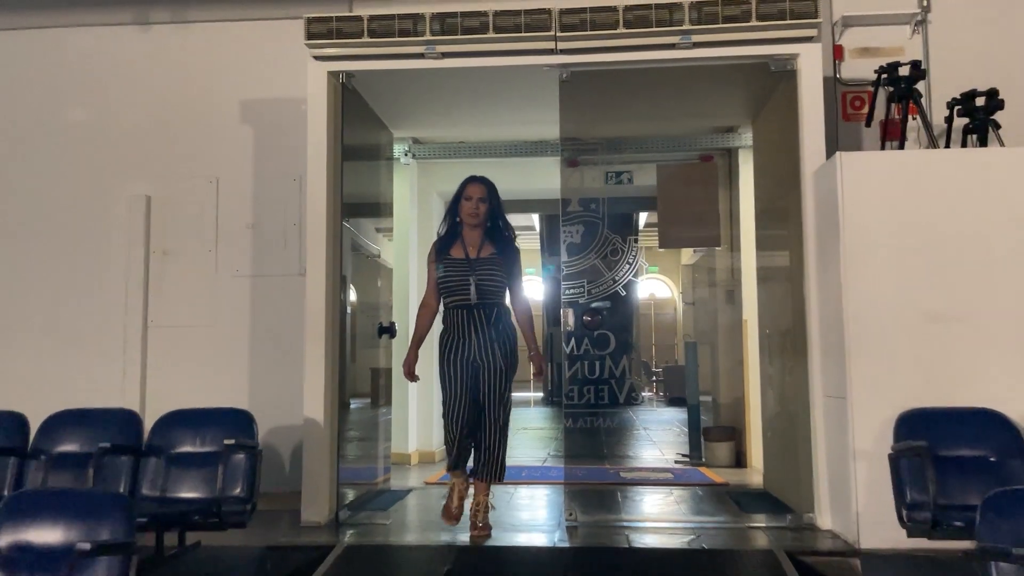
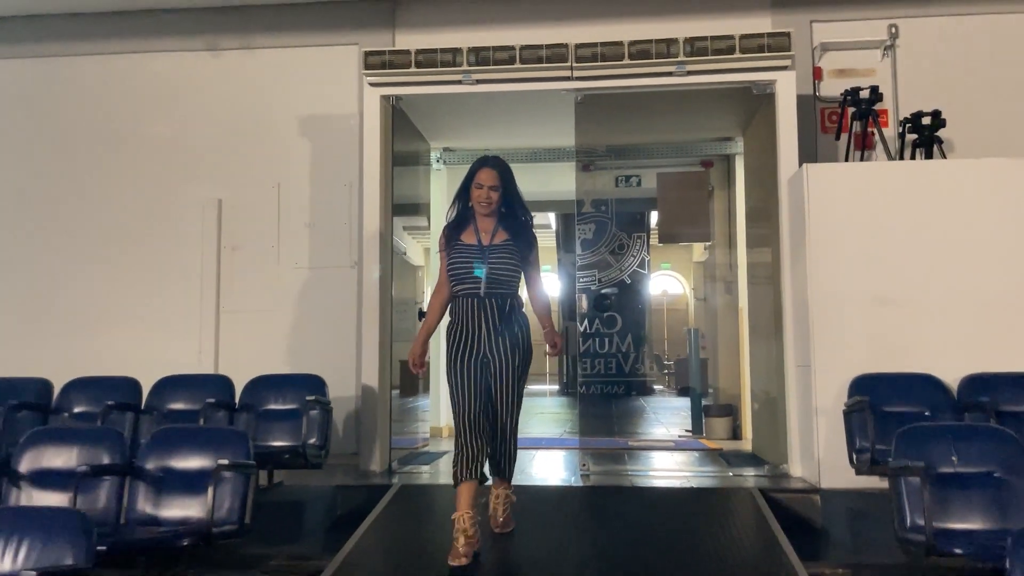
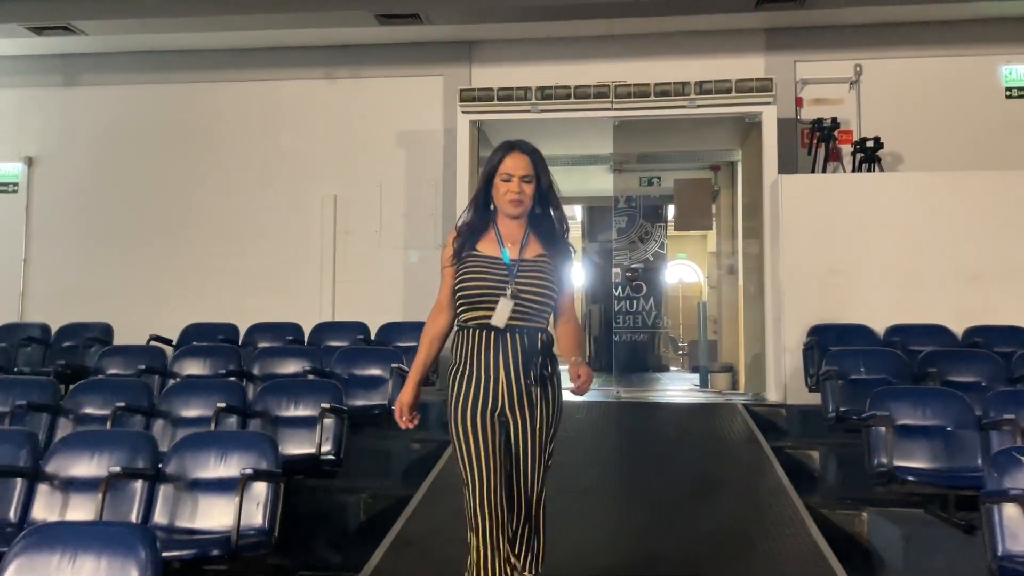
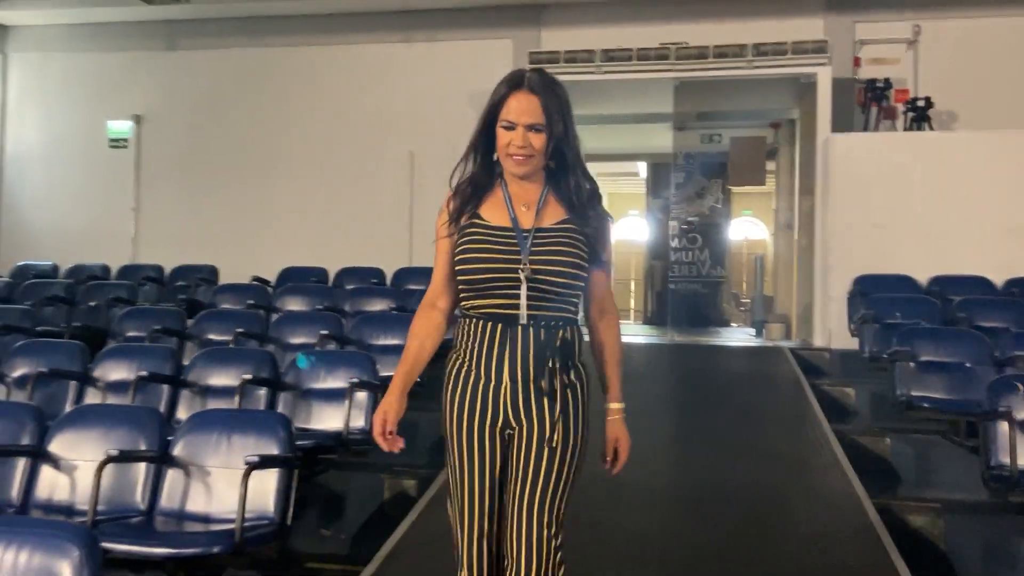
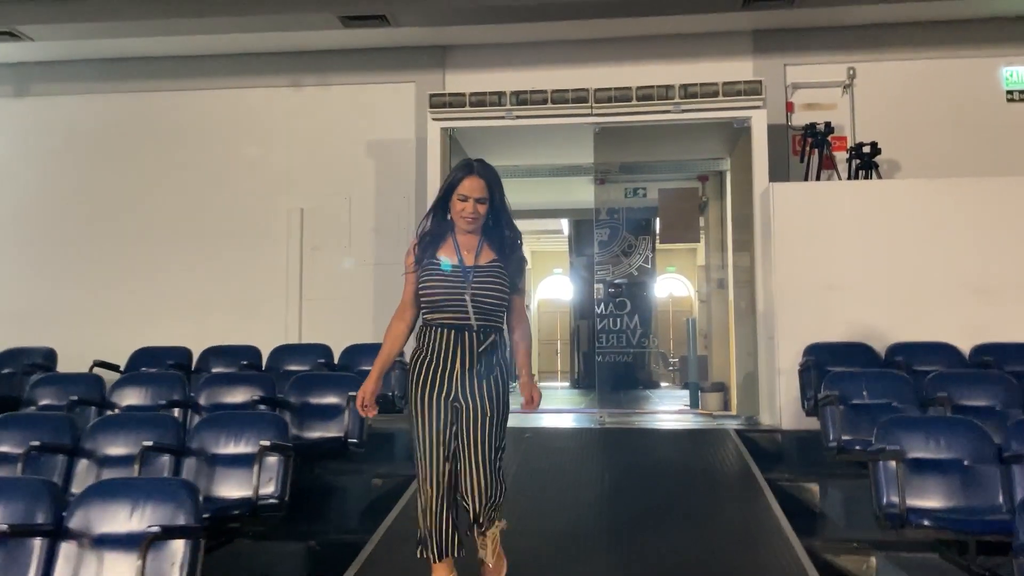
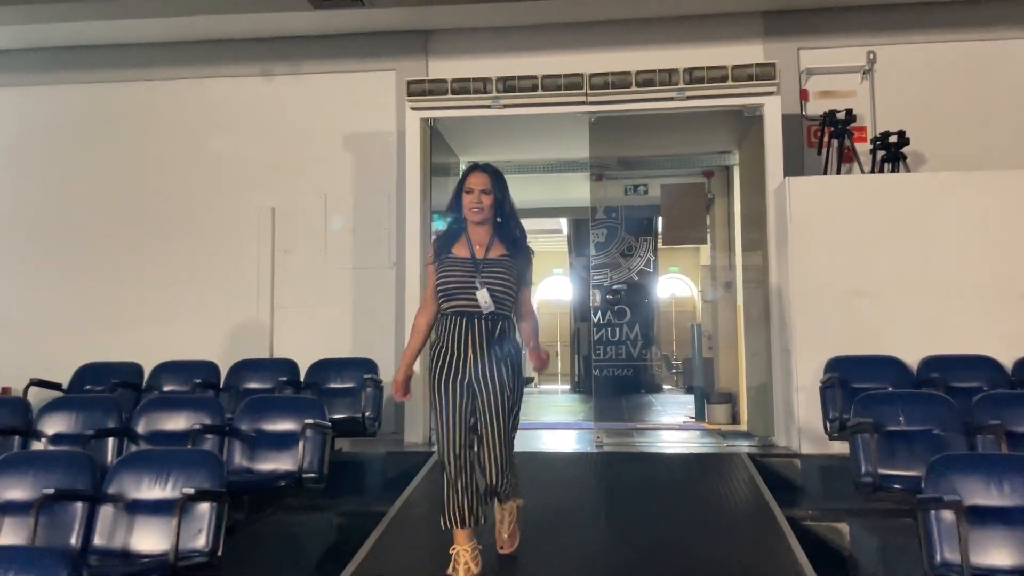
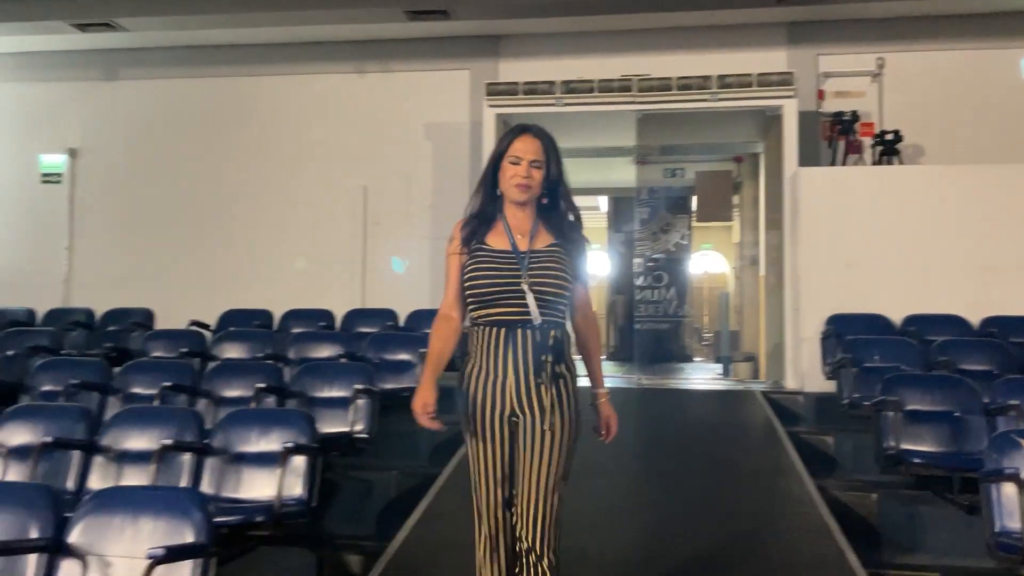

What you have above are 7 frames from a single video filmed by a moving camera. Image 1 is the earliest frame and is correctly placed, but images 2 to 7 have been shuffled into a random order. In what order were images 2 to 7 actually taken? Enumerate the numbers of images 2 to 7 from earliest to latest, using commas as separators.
2, 6, 5, 3, 7, 4
